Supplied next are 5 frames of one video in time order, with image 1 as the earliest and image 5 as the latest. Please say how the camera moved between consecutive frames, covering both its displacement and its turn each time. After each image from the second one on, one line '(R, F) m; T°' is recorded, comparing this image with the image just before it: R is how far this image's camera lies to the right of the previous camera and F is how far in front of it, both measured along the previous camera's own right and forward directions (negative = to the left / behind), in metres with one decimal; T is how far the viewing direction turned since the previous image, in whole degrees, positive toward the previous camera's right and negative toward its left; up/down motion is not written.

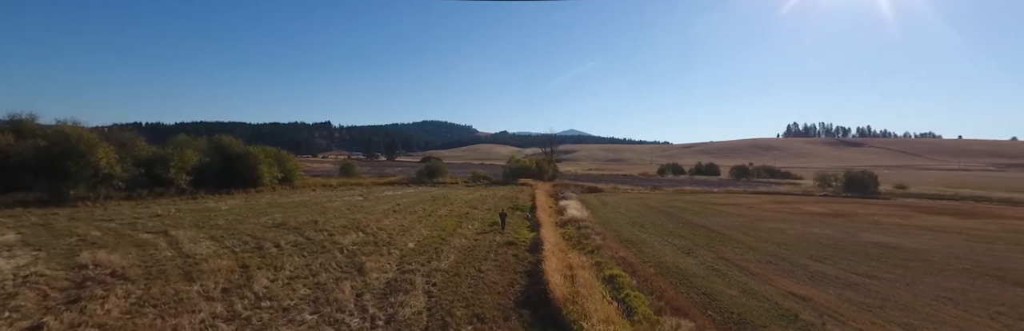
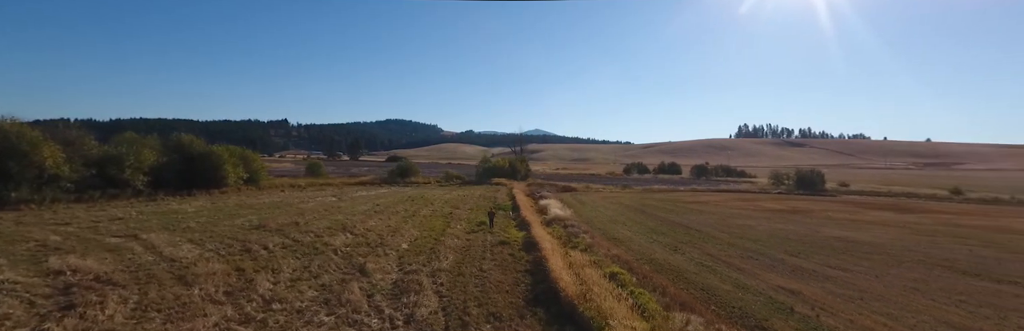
(-0.6, -0.1) m; +3°
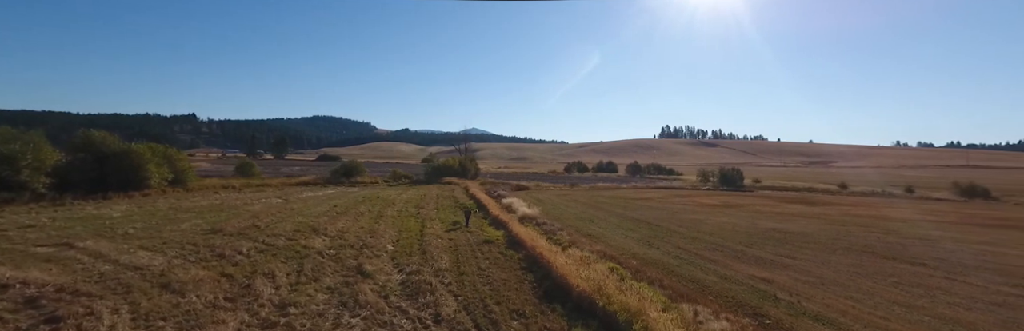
(-1.0, -0.1) m; +6°
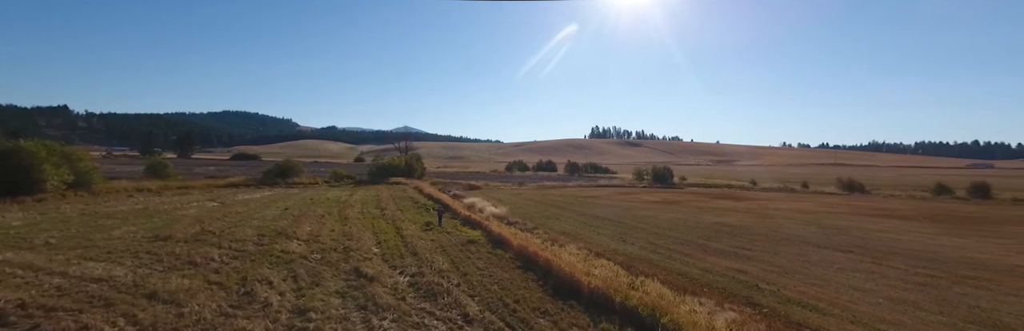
(-1.0, -0.2) m; +6°
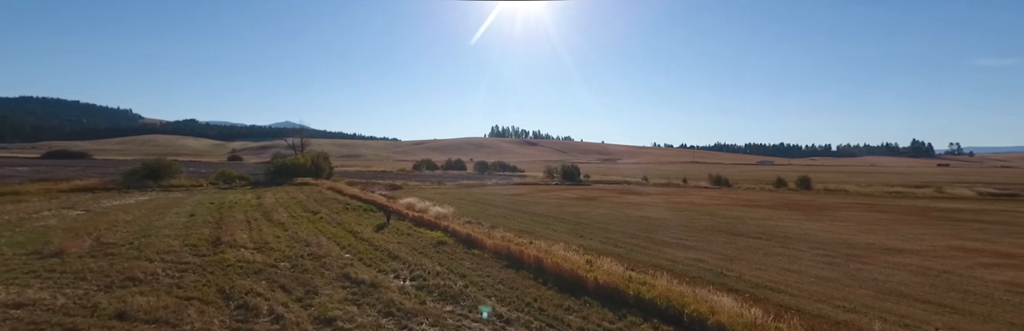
(-1.5, -0.1) m; +10°
